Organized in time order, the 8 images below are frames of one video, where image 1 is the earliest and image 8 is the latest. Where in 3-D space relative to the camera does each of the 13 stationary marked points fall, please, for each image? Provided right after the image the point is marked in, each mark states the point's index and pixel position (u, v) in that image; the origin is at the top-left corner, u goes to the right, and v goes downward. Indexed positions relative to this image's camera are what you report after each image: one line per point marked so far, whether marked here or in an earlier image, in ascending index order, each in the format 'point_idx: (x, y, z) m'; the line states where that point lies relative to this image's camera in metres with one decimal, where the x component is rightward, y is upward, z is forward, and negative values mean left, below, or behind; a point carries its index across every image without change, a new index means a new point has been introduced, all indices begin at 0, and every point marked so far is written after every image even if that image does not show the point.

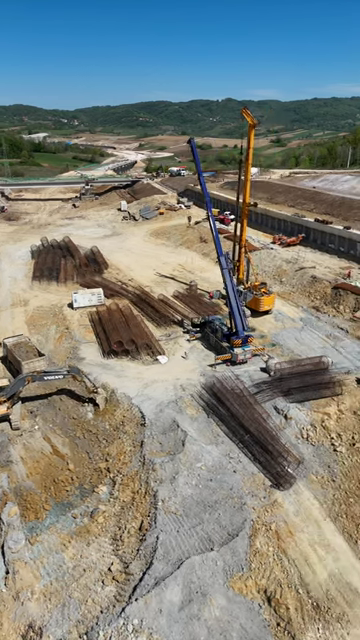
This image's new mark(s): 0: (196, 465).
0: (+0.5, -4.9, +15.4) m
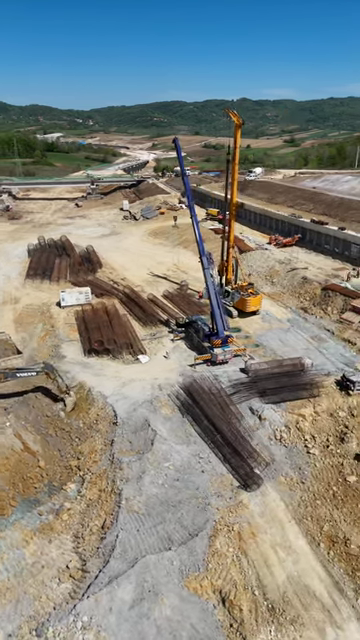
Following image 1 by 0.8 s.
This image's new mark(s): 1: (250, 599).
0: (-0.6, -4.9, +15.5) m
1: (+1.8, -7.4, +12.1) m
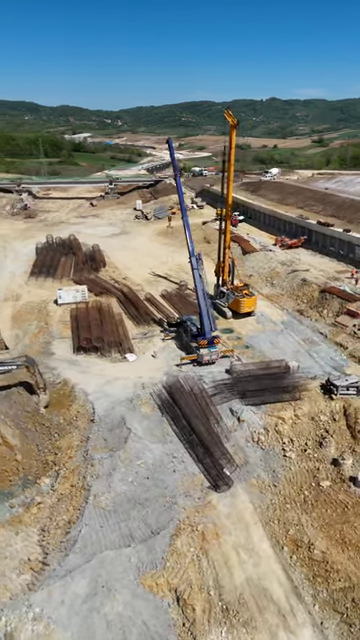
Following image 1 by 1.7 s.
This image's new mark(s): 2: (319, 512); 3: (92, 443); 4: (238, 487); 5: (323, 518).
0: (-1.5, -4.9, +15.6) m
1: (+0.7, -7.4, +12.1) m
2: (+4.4, -6.1, +14.5) m
3: (-3.2, -4.4, +16.4) m
4: (+1.9, -5.6, +15.3) m
5: (+4.5, -6.2, +14.3) m
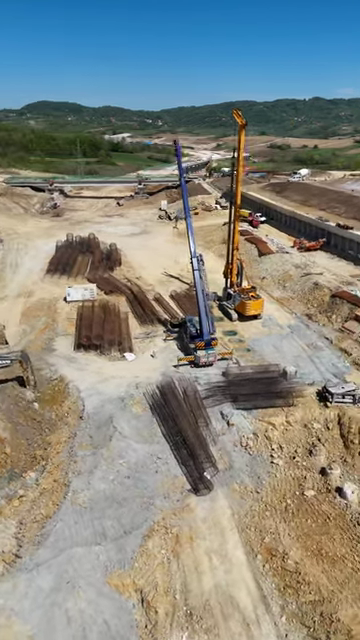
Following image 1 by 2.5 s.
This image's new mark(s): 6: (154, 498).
0: (-2.1, -4.9, +15.7) m
1: (-0.3, -7.4, +12.0) m
2: (+3.7, -6.3, +14.2) m
3: (-3.7, -4.3, +16.6) m
4: (+1.3, -5.7, +15.1) m
5: (+3.7, -6.4, +14.0) m
6: (-0.9, -5.7, +14.6) m
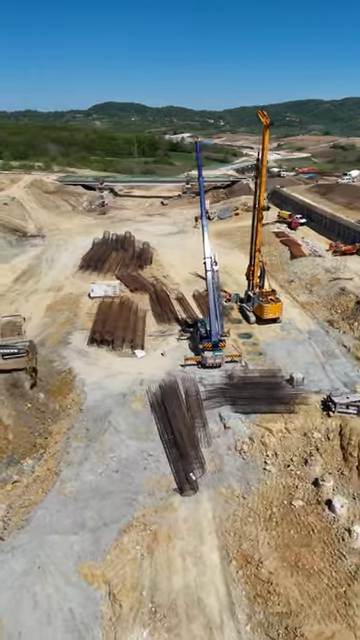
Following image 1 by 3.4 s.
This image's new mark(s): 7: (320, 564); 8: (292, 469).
0: (-2.5, -4.7, +16.0) m
1: (-1.2, -7.4, +12.1) m
2: (+3.1, -6.4, +13.9) m
3: (-3.9, -4.2, +17.1) m
4: (+0.8, -5.7, +15.0) m
5: (+3.1, -6.5, +13.6) m
6: (-1.4, -5.7, +14.8) m
7: (+3.9, -6.9, +12.9) m
8: (+3.9, -5.2, +16.0) m
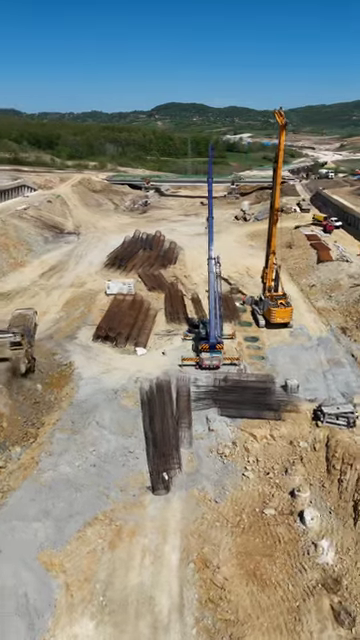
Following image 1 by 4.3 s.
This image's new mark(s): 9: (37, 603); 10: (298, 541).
0: (-3.2, -4.6, +16.3) m
1: (-2.5, -7.3, +12.4) m
2: (+2.0, -6.5, +13.6) m
3: (-4.5, -4.0, +17.6) m
4: (-0.1, -5.7, +15.0) m
5: (+2.0, -6.6, +13.4) m
6: (-2.3, -5.6, +15.0) m
7: (+2.7, -7.0, +12.5) m
8: (+3.1, -5.4, +15.7) m
9: (-3.8, -7.4, +12.0) m
10: (+3.5, -6.5, +13.5) m
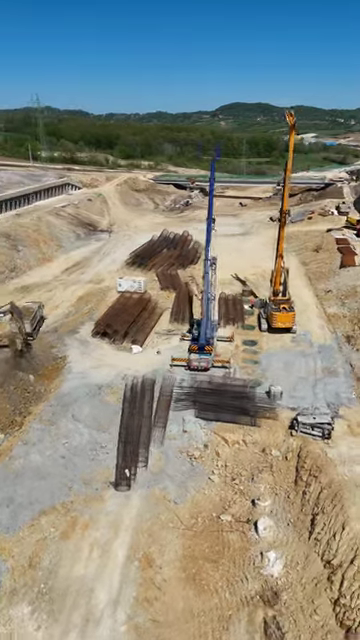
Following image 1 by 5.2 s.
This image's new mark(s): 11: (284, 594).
0: (-4.3, -4.4, +16.8) m
1: (-4.1, -7.1, +12.8) m
2: (+0.4, -6.6, +13.5) m
3: (-5.4, -3.7, +18.2) m
4: (-1.4, -5.7, +15.2) m
5: (+0.4, -6.7, +13.3) m
6: (-3.6, -5.4, +15.4) m
7: (+1.0, -7.1, +12.4) m
8: (+1.9, -5.5, +15.4) m
9: (-5.5, -7.2, +12.6) m
10: (+1.9, -6.7, +13.2) m
11: (+2.7, -7.2, +12.0) m
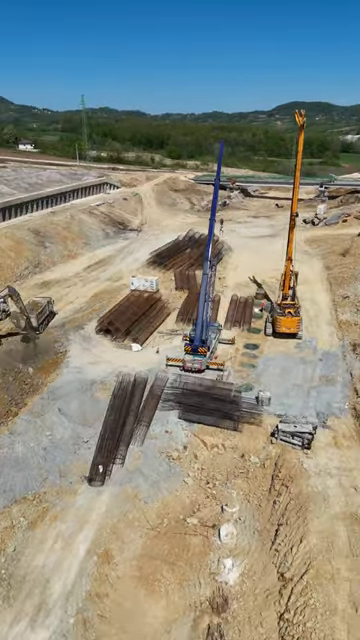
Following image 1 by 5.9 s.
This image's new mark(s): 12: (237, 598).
0: (-5.0, -4.3, +17.2) m
1: (-5.3, -7.0, +13.2) m
2: (-0.7, -6.6, +13.5) m
3: (-6.0, -3.5, +18.7) m
4: (-2.4, -5.6, +15.3) m
5: (-0.8, -6.7, +13.3) m
6: (-4.5, -5.3, +15.8) m
7: (-0.2, -7.2, +12.3) m
8: (+1.0, -5.6, +15.3) m
9: (-6.7, -7.0, +13.2) m
10: (+0.8, -6.7, +13.1) m
11: (+1.4, -7.3, +11.8) m
12: (+1.5, -7.3, +11.9) m
